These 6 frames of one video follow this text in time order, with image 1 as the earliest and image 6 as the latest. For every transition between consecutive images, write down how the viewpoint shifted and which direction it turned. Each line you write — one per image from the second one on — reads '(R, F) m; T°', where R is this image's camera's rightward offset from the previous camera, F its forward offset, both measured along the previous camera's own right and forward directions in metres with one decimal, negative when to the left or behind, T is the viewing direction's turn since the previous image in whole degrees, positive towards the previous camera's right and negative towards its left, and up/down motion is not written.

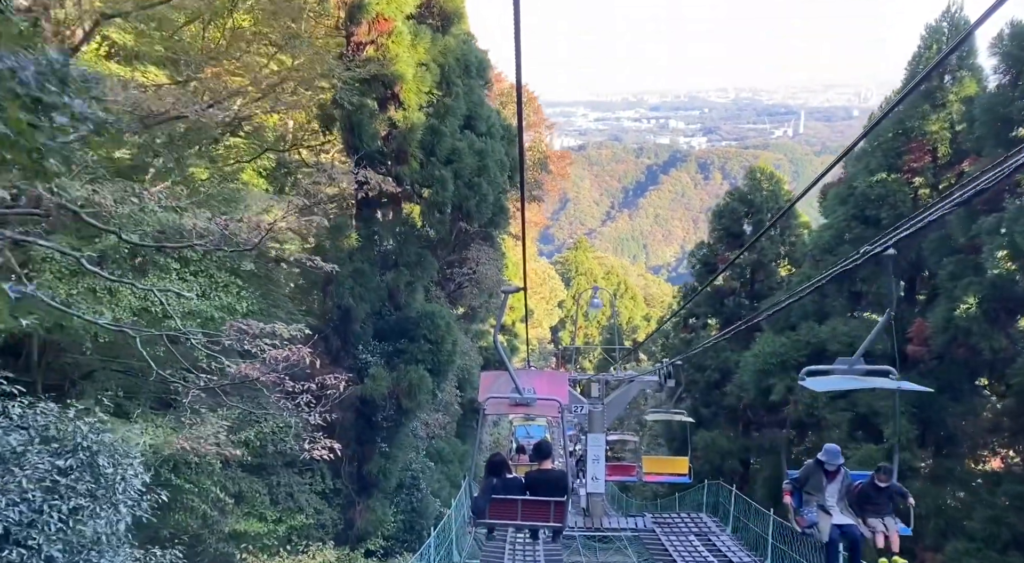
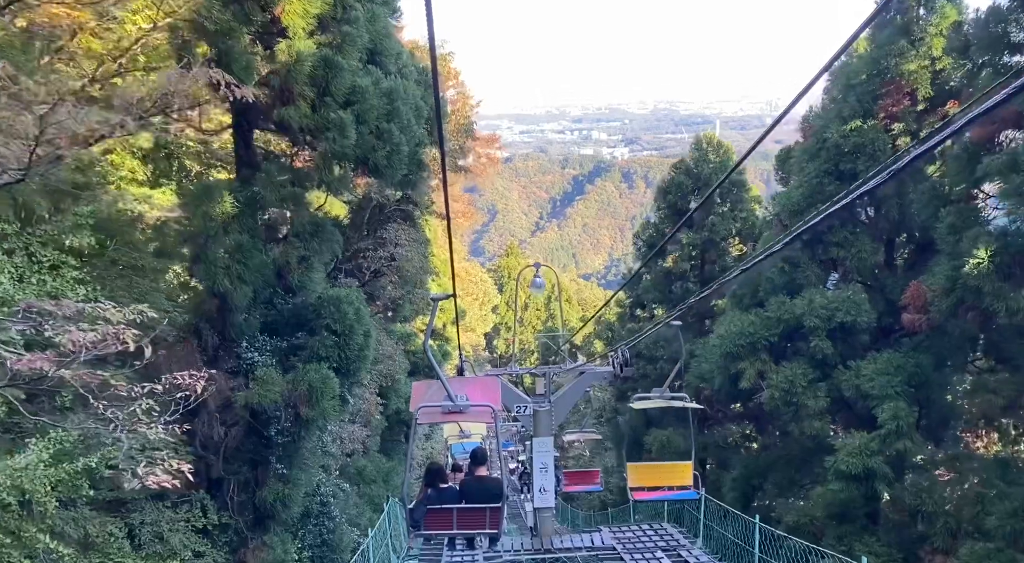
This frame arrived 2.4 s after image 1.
(+0.1, +2.2) m; +4°
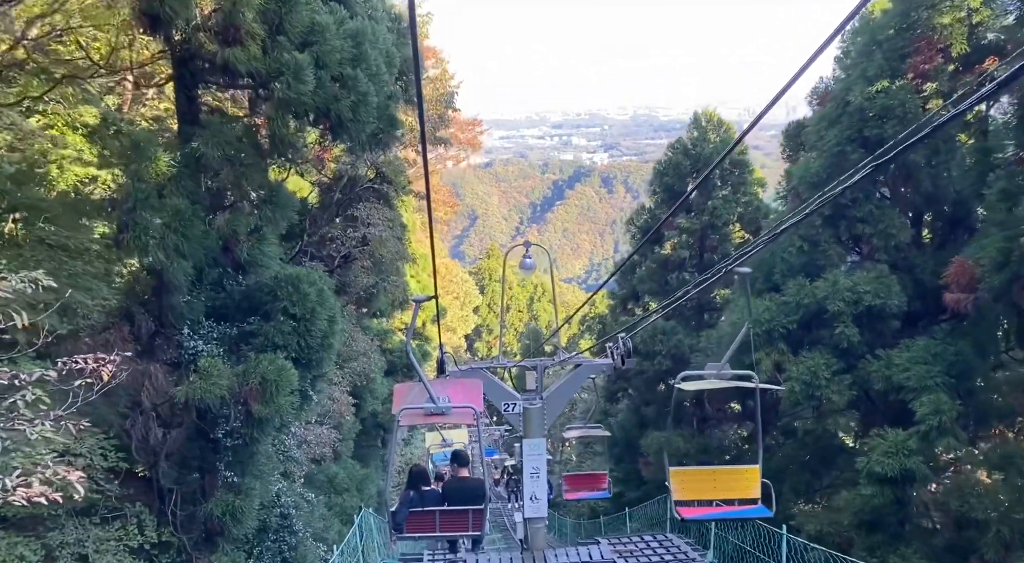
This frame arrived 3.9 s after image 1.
(-0.1, +1.4) m; +1°
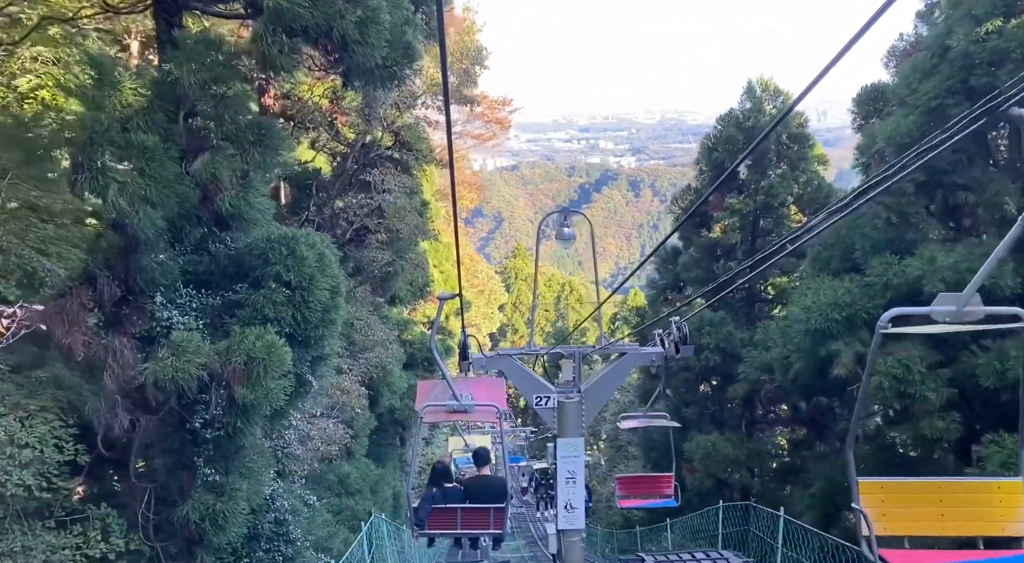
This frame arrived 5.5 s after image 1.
(-0.1, +1.5) m; -1°
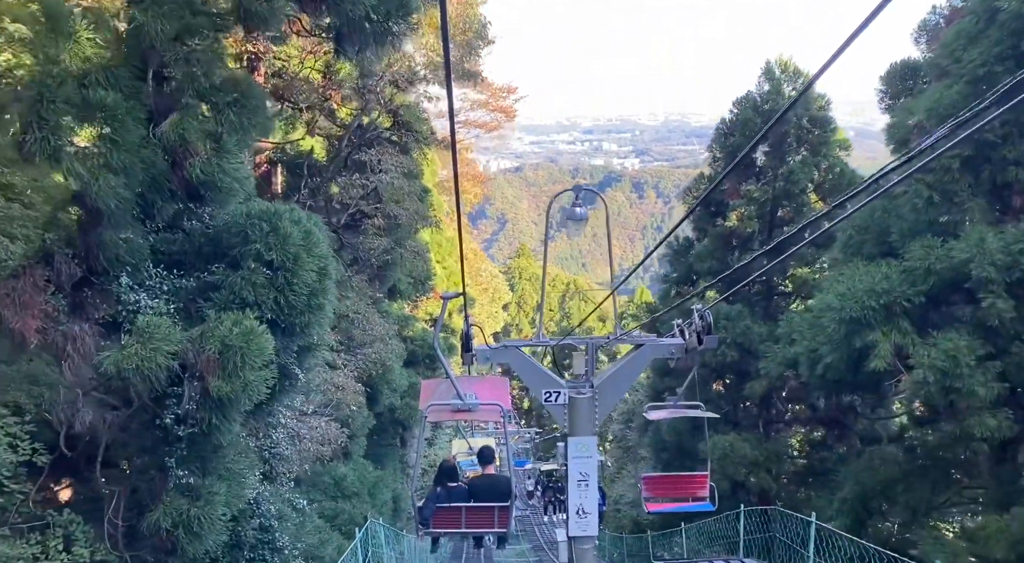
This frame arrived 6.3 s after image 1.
(0.0, +0.8) m; 0°
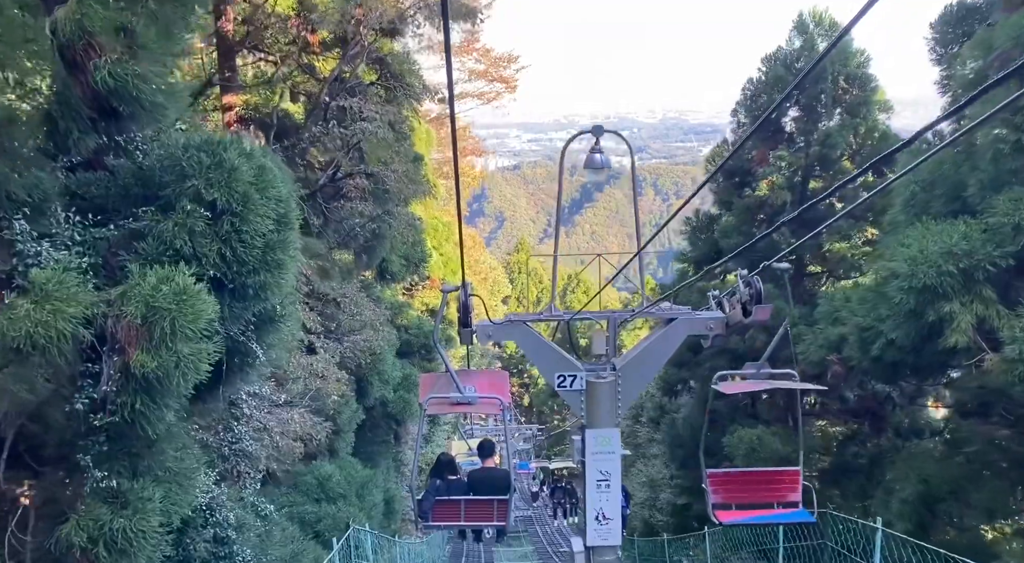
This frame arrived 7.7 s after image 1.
(-0.1, +1.4) m; 0°
